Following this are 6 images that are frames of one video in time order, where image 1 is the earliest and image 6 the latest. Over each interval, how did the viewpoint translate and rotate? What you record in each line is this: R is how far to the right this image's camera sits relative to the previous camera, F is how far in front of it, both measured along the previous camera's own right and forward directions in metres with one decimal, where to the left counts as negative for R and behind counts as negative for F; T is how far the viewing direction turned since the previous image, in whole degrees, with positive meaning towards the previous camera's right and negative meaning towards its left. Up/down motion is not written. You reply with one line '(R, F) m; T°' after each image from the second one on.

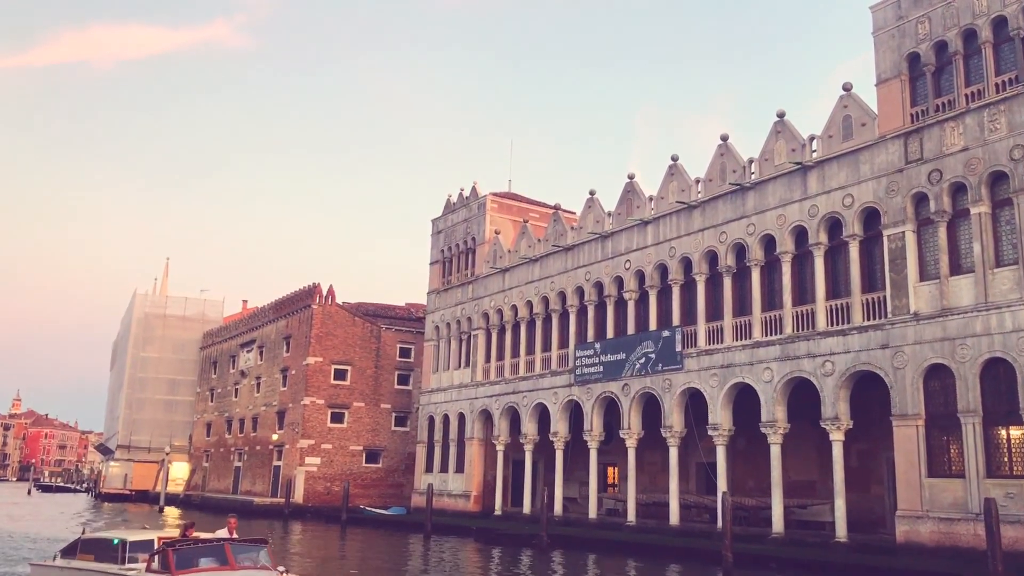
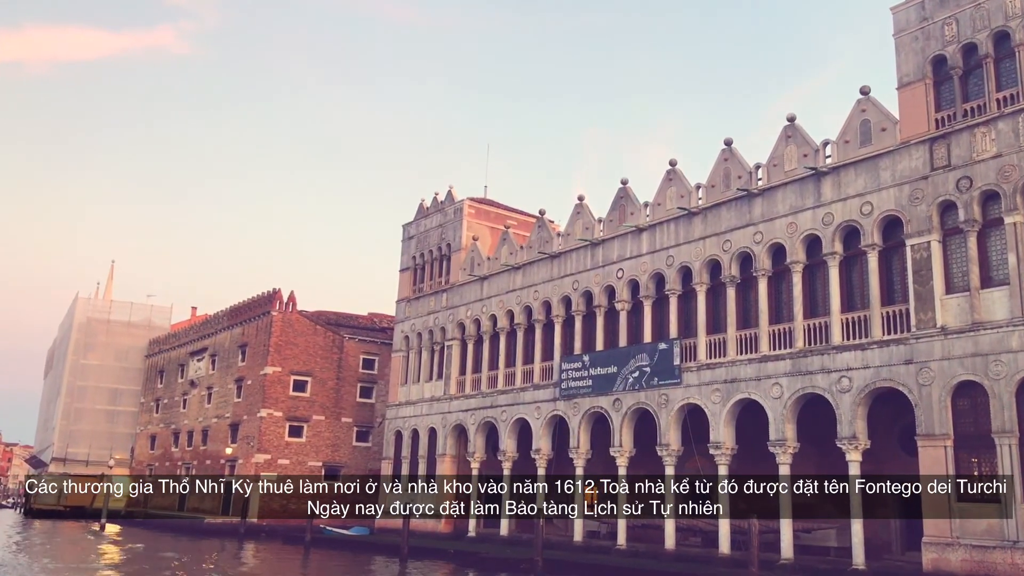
(-1.3, +1.7) m; +4°
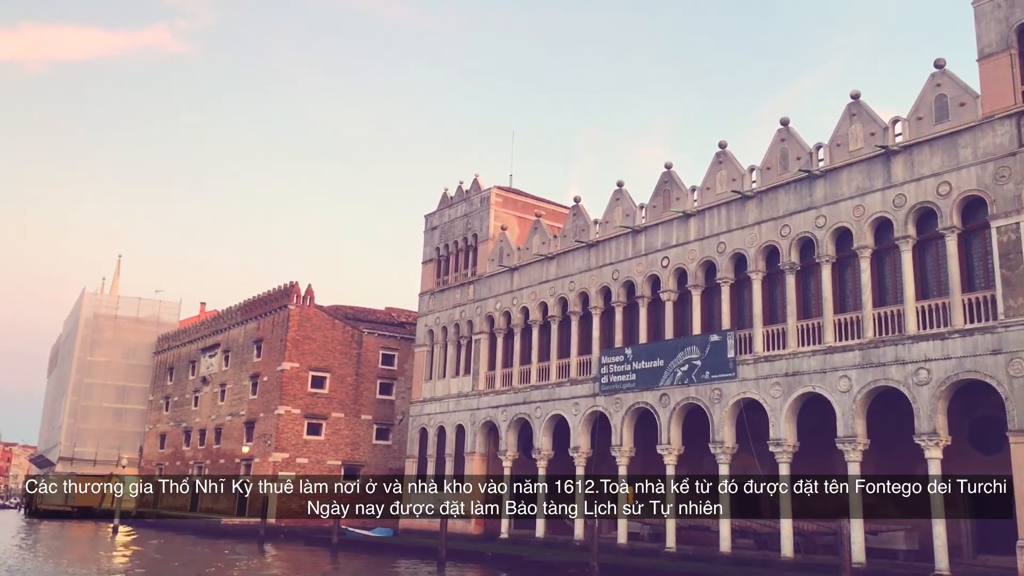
(-1.2, +1.3) m; 0°
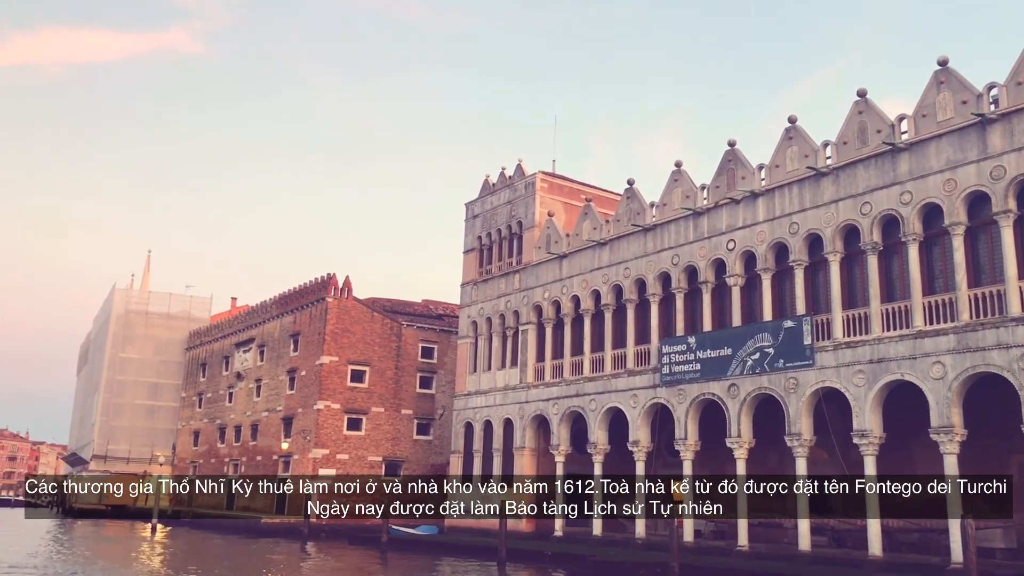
(-1.1, +1.2) m; -1°
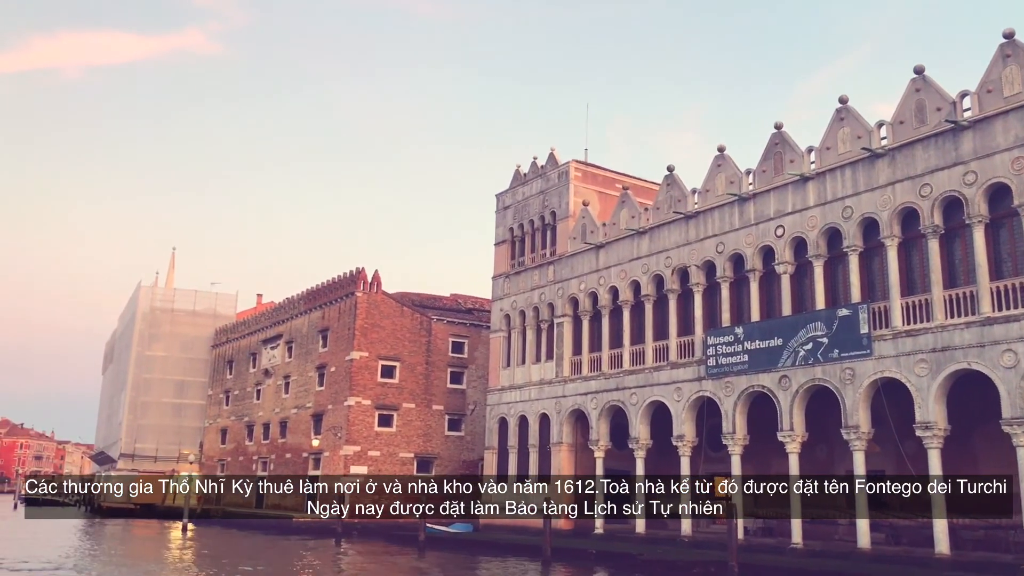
(-0.6, +0.7) m; -1°
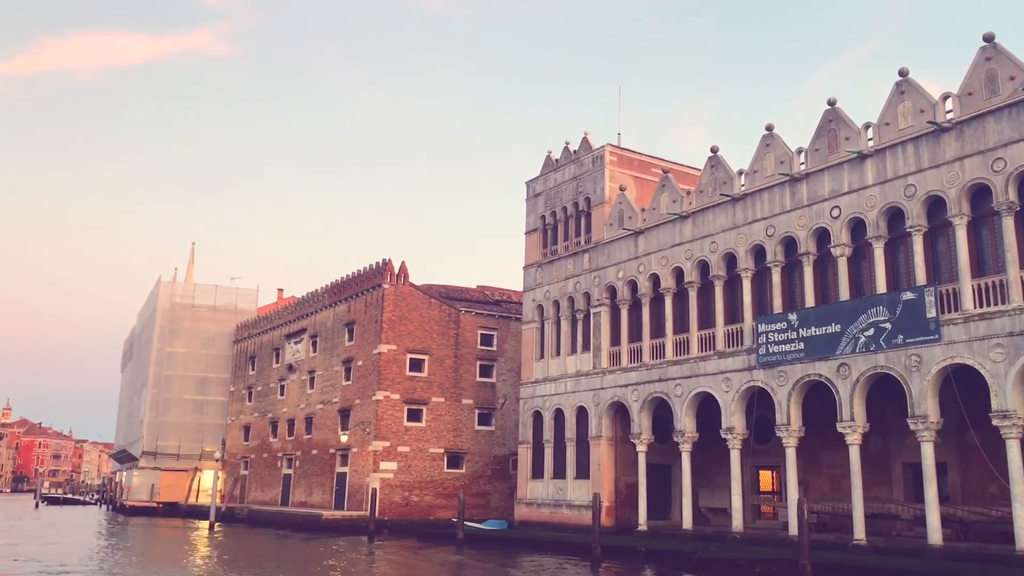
(-0.8, +1.0) m; -1°
